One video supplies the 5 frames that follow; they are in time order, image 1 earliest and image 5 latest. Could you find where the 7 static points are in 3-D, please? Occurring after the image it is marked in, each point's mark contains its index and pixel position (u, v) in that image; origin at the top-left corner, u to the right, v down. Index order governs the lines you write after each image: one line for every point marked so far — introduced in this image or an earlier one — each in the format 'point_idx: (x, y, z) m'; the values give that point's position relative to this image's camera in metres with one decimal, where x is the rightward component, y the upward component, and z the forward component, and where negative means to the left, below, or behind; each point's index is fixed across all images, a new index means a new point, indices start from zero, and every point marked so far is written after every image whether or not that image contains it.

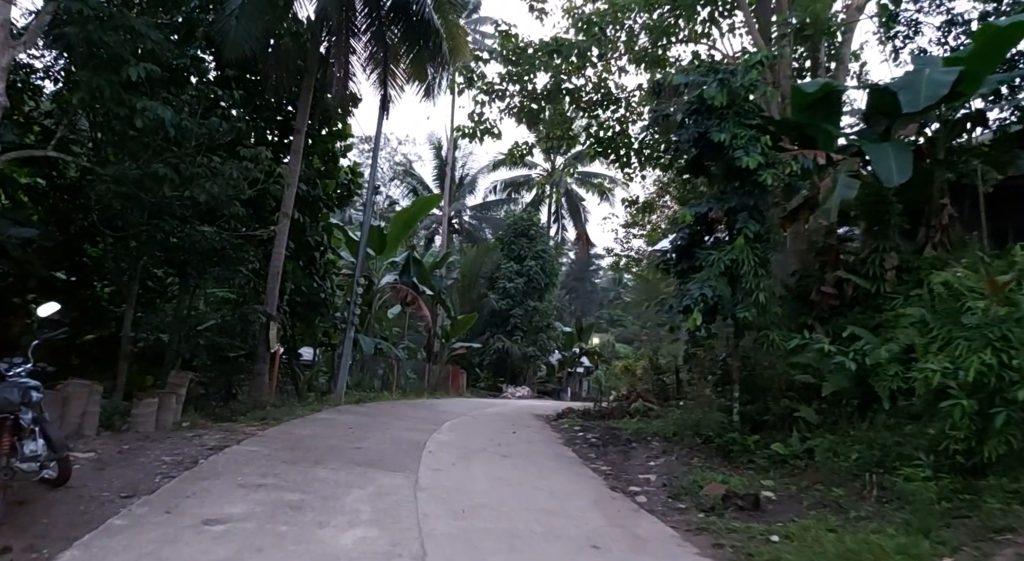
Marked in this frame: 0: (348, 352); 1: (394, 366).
0: (-3.4, -1.5, +14.1) m
1: (-3.0, -2.2, +17.5) m
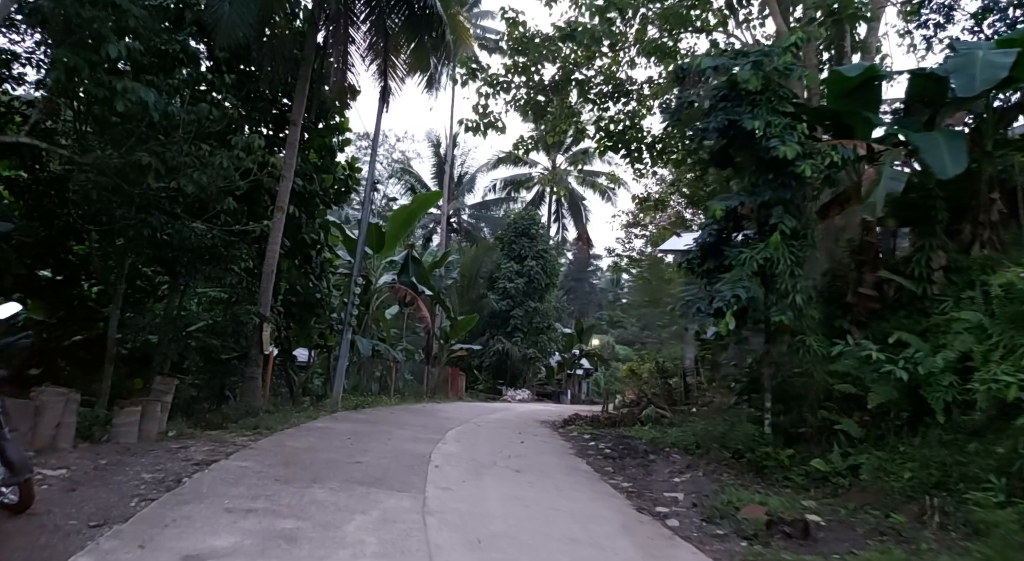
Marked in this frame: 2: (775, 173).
0: (-3.3, -1.5, +13.5) m
1: (-3.0, -2.2, +16.9) m
2: (+2.5, +1.0, +6.4) m
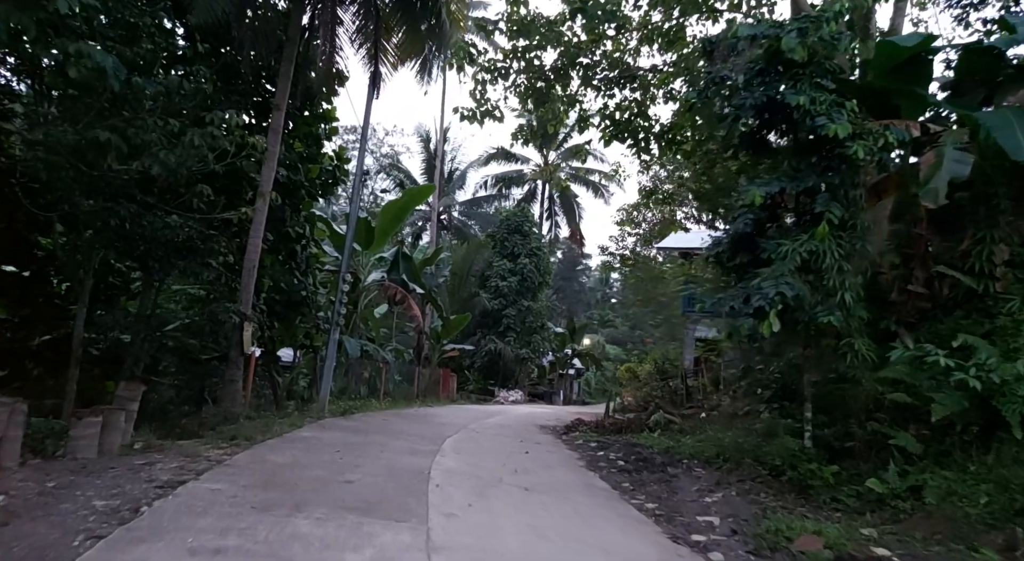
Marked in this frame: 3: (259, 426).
0: (-3.3, -1.4, +12.7) m
1: (-3.1, -2.1, +16.1) m
2: (+2.6, +1.0, +5.7) m
3: (-3.2, -1.8, +8.5) m
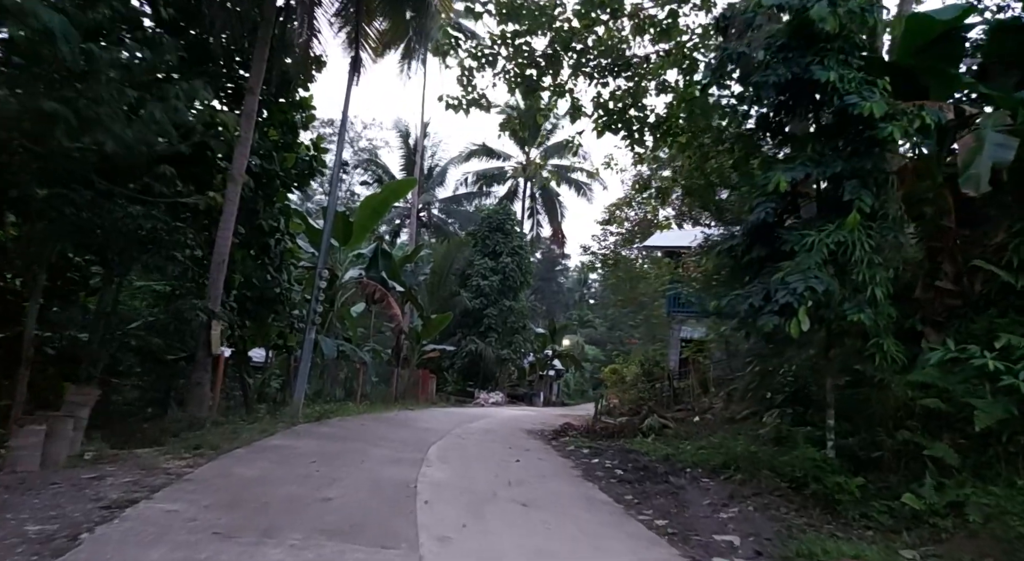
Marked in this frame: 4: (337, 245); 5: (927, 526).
0: (-3.6, -1.3, +12.0) m
1: (-3.5, -2.1, +15.4) m
2: (+2.6, +1.1, +5.2) m
3: (-3.3, -1.8, +7.9) m
4: (-3.5, +0.7, +13.8) m
5: (+2.7, -1.6, +4.5) m
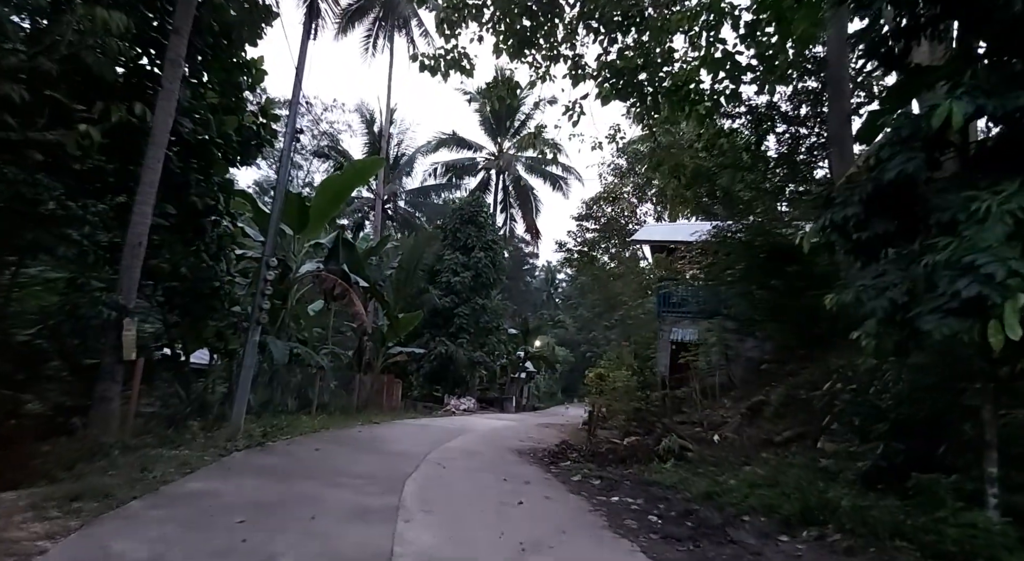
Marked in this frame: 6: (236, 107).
0: (-3.8, -1.2, +10.1) m
1: (-3.9, -1.9, +13.5) m
2: (+2.7, +1.1, +3.6) m
3: (-3.3, -1.6, +5.9) m
4: (-3.9, +0.9, +11.8) m
5: (+2.9, -1.5, +2.9) m
6: (-3.9, +2.5, +9.6) m
